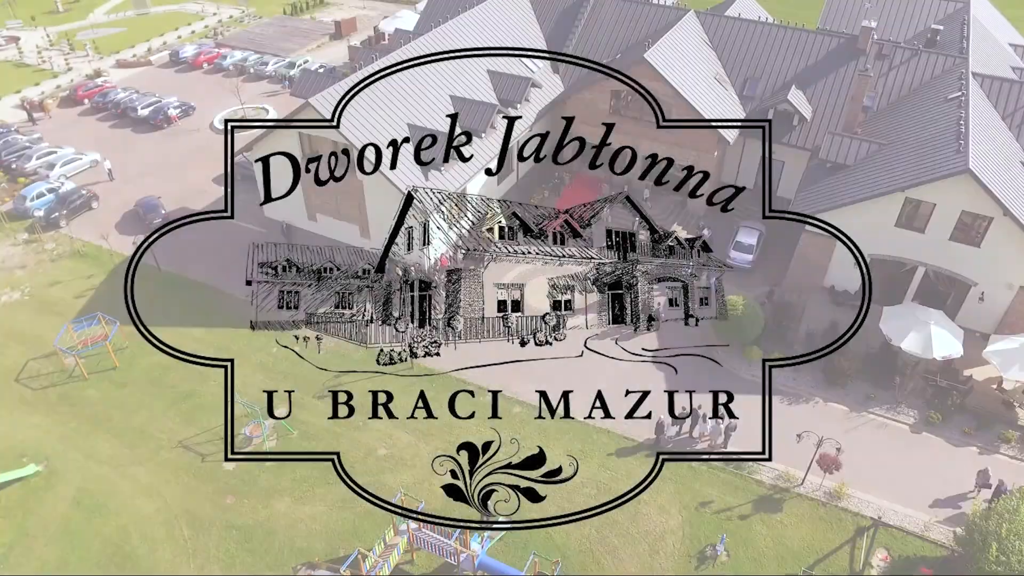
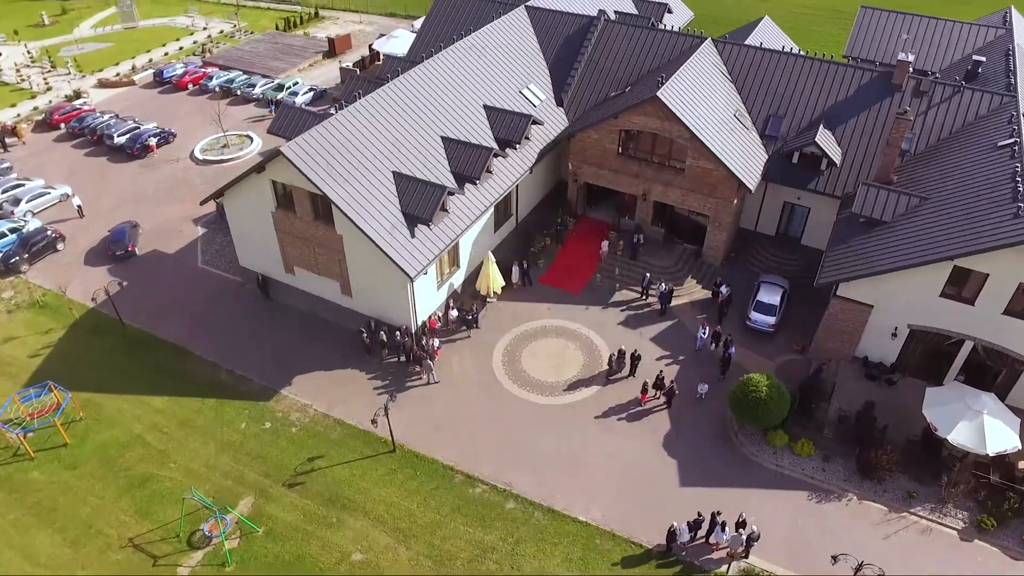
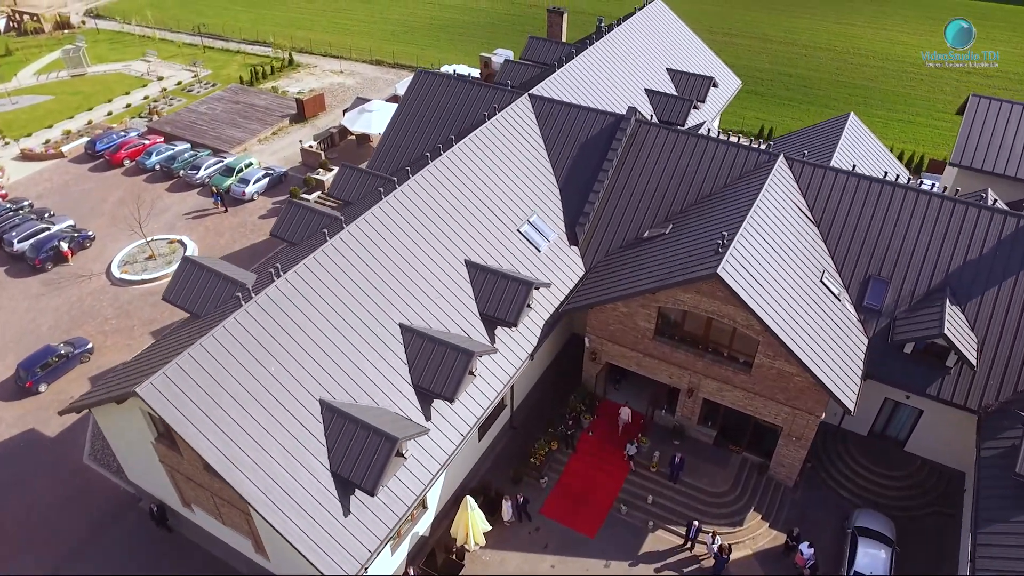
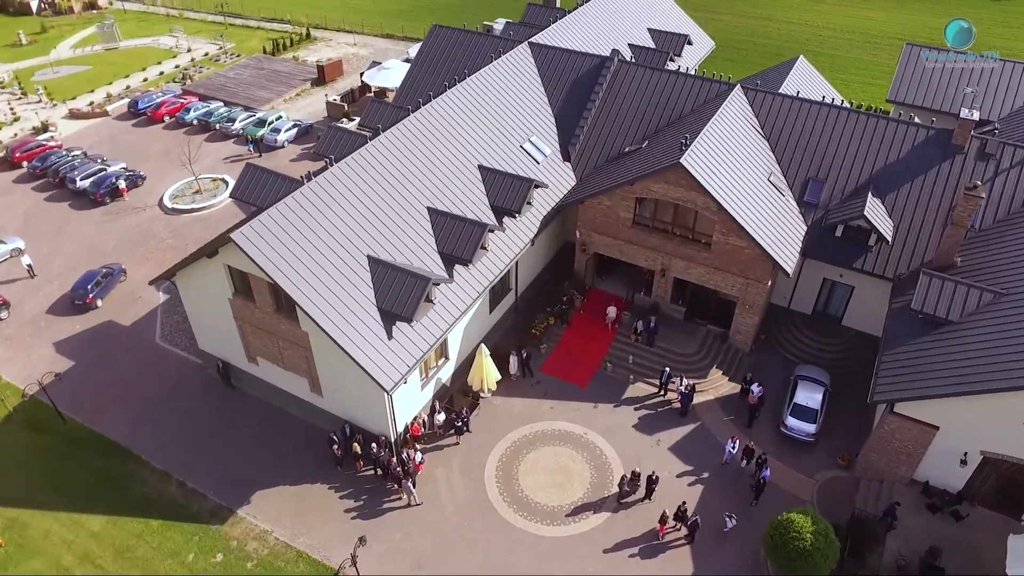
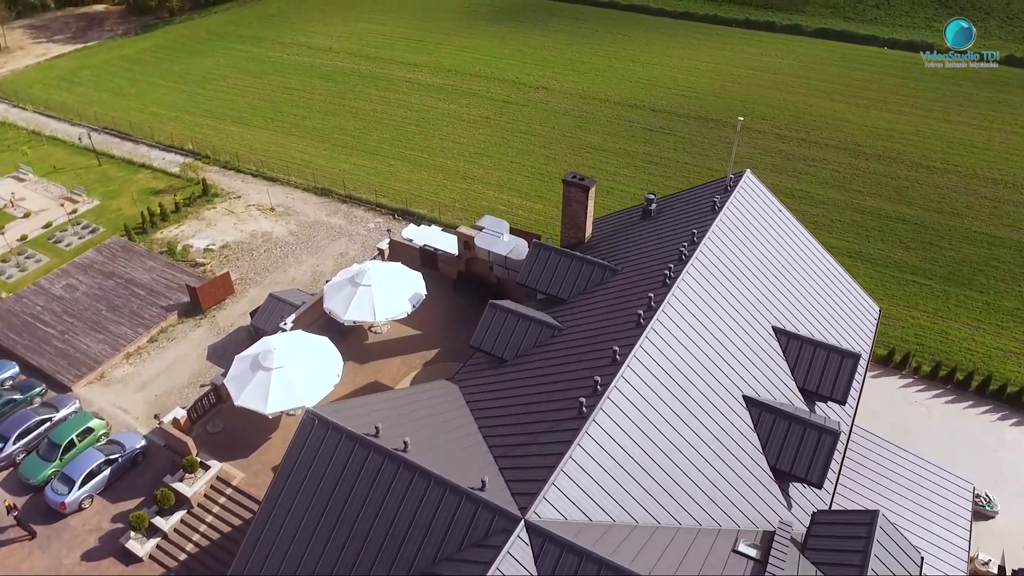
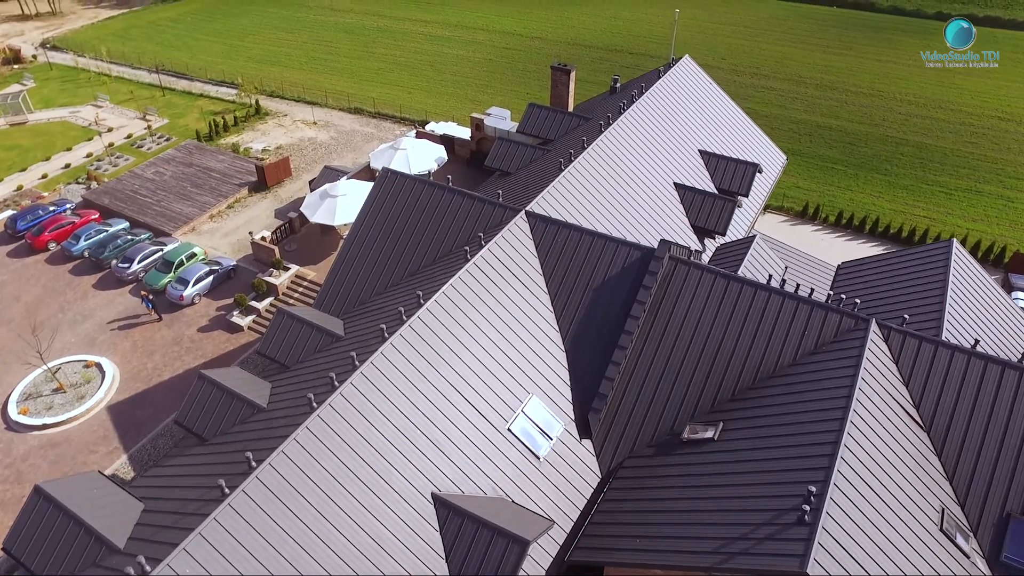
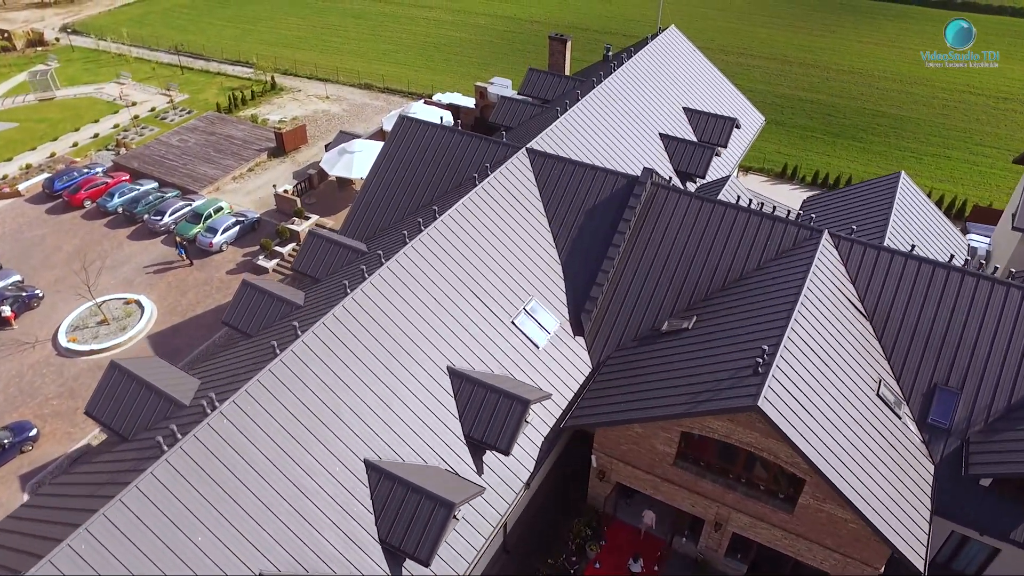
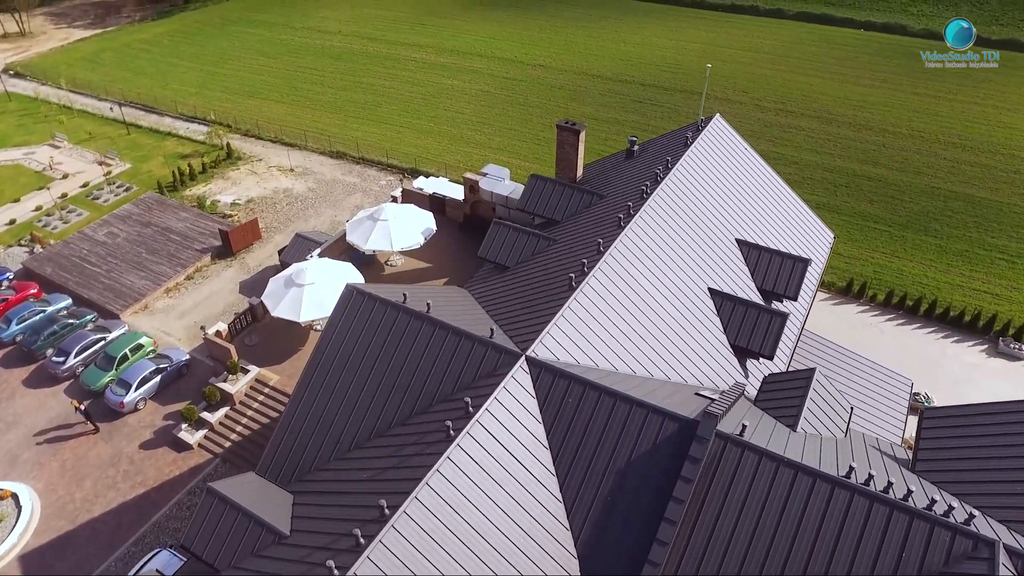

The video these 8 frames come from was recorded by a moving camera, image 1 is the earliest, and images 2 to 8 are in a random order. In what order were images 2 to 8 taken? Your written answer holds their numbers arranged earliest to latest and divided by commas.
2, 4, 3, 7, 6, 8, 5
